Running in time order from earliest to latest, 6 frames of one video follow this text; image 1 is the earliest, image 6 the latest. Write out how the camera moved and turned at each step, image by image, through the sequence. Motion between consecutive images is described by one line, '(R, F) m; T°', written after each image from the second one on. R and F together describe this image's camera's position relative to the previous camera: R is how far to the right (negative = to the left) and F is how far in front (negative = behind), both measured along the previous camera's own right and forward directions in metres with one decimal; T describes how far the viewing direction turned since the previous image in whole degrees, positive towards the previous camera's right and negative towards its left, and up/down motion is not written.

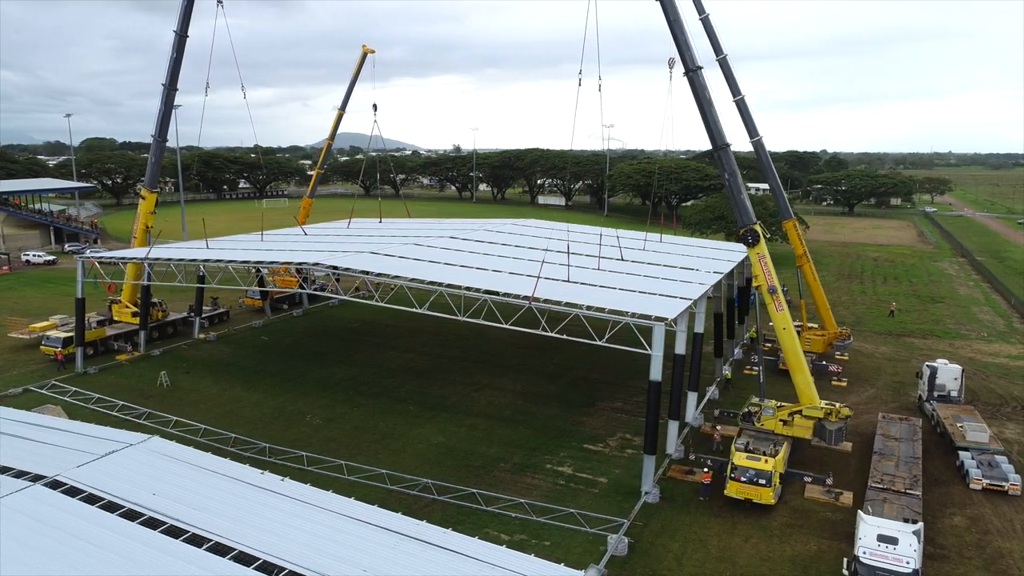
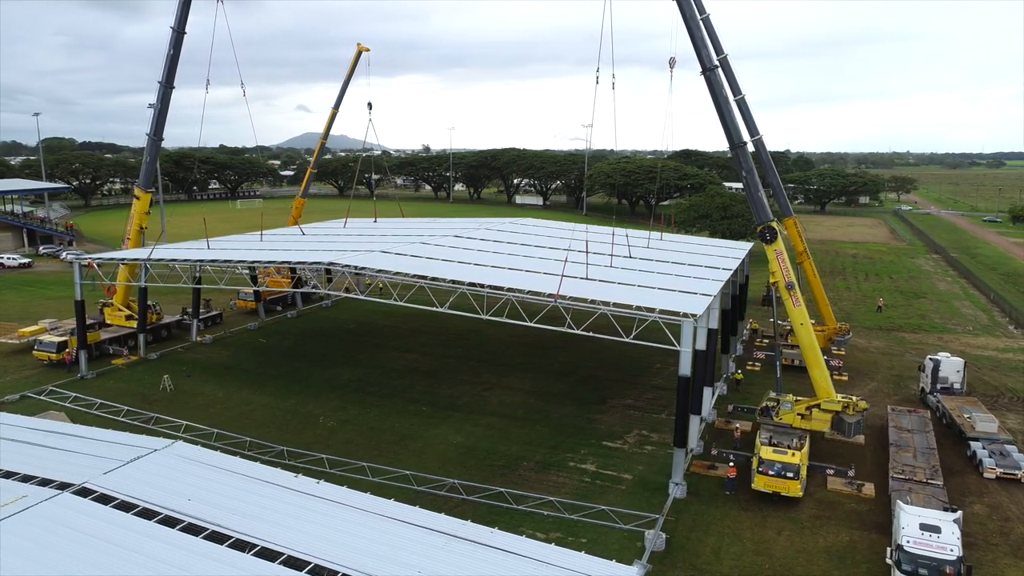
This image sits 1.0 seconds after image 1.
(-1.6, +0.1) m; +2°
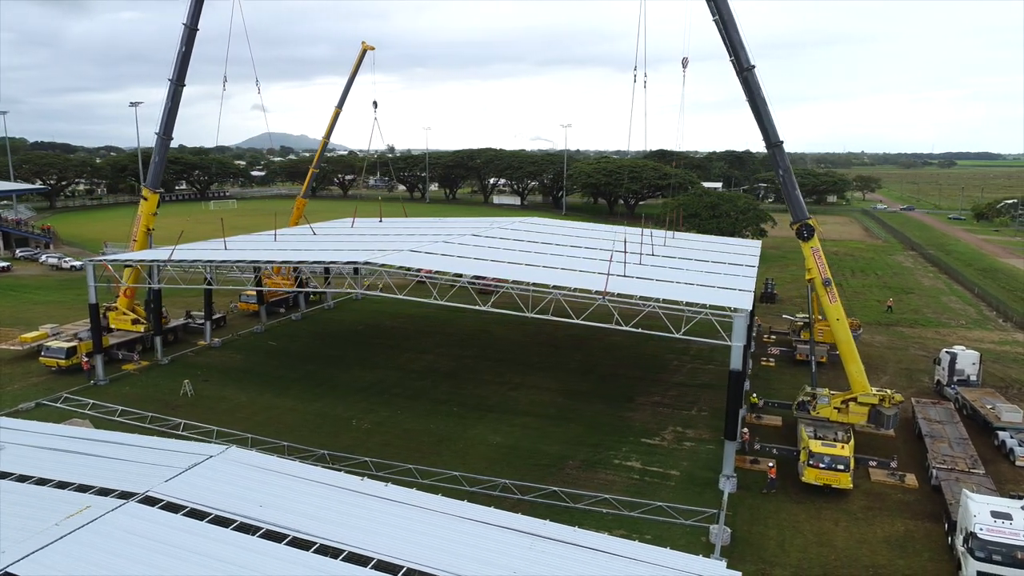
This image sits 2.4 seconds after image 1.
(-2.4, +0.1) m; +2°
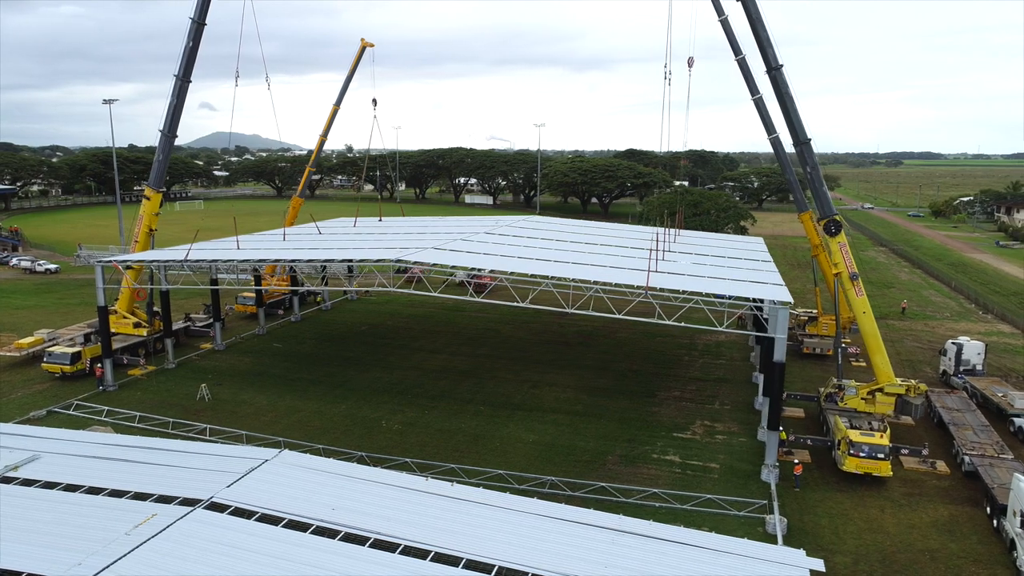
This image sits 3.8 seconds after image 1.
(-2.4, +0.1) m; +3°
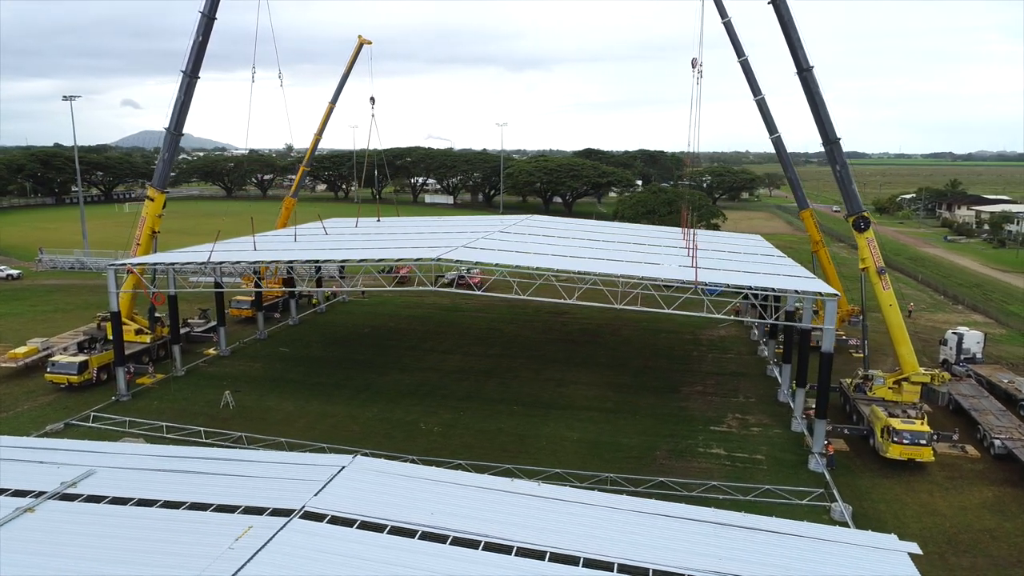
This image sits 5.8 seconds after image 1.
(-3.2, +0.1) m; +4°
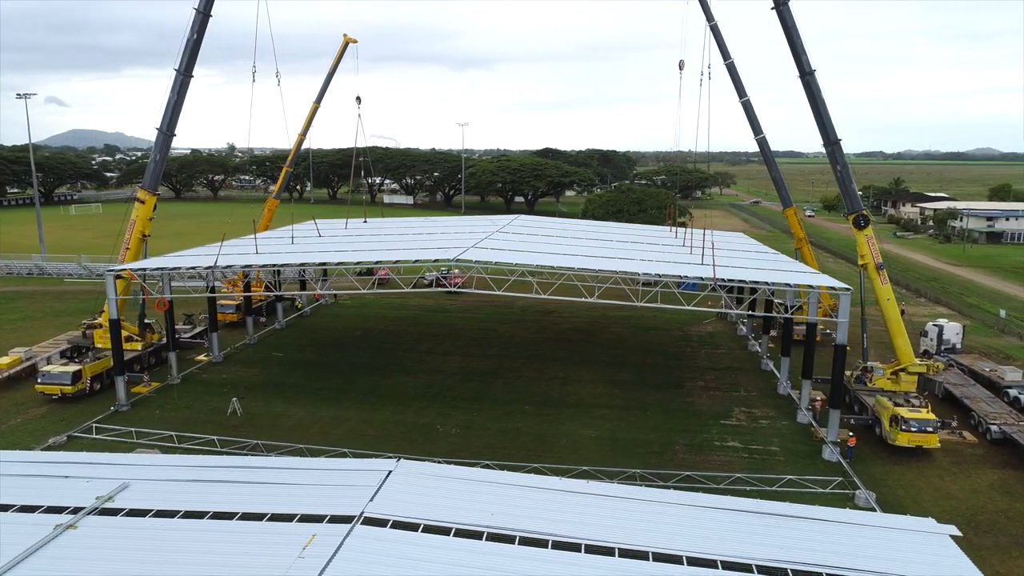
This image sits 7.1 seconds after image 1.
(-2.2, 0.0) m; +4°
